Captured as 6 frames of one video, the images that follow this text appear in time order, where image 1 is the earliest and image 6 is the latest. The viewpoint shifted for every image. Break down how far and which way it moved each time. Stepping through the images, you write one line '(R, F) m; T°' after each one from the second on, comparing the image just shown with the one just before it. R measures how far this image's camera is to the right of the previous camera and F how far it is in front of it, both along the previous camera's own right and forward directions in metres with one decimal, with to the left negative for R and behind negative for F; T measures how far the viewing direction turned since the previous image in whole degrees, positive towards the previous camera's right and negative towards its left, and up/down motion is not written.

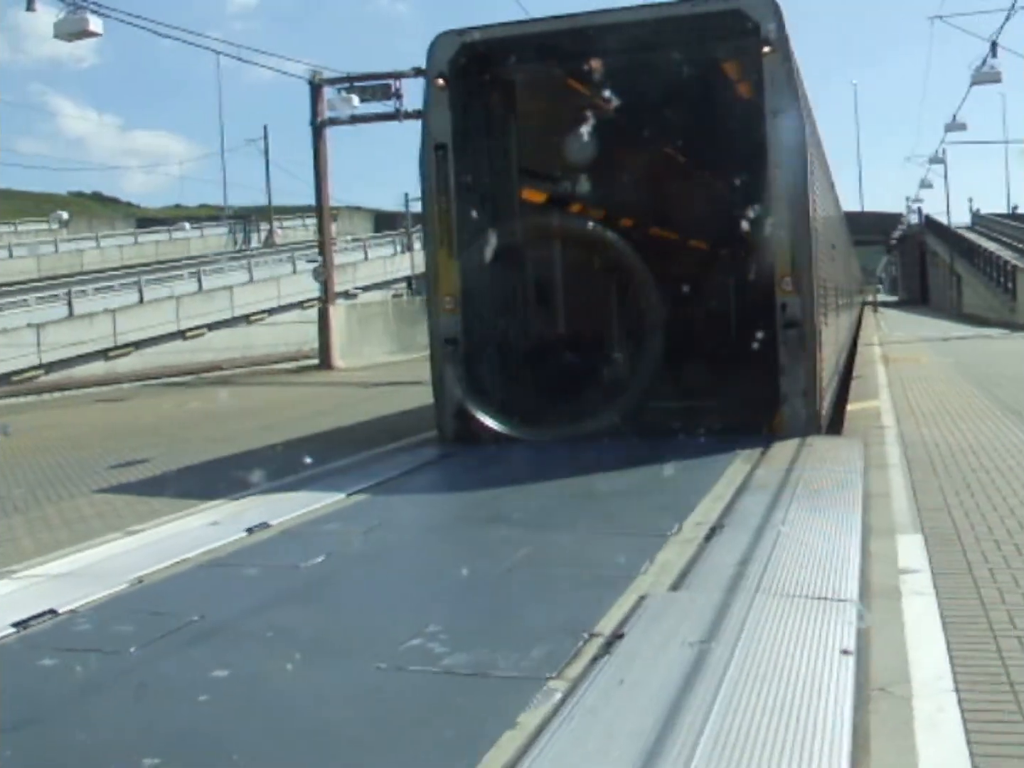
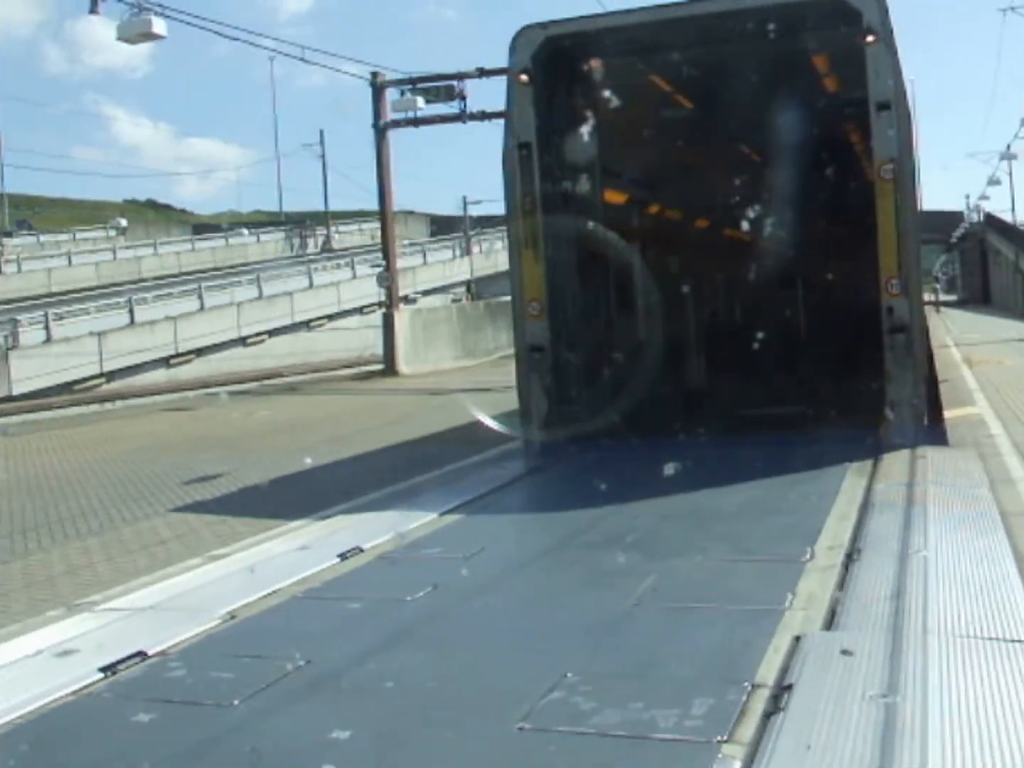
(-0.3, +0.6) m; -2°
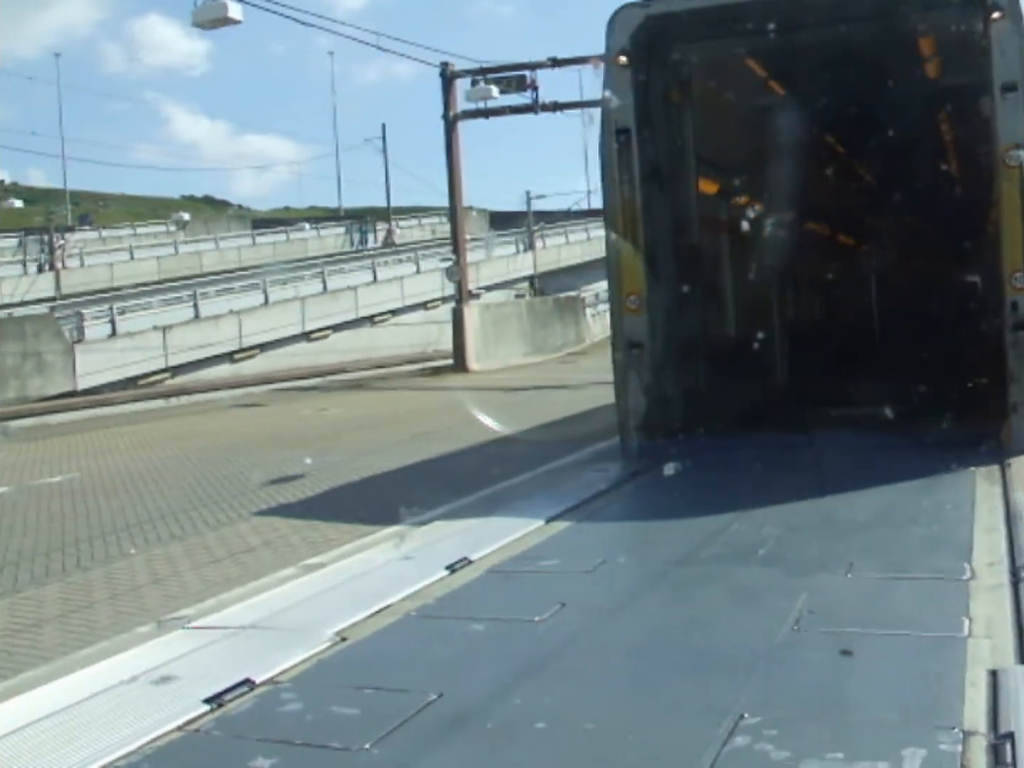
(-0.3, +0.6) m; -2°
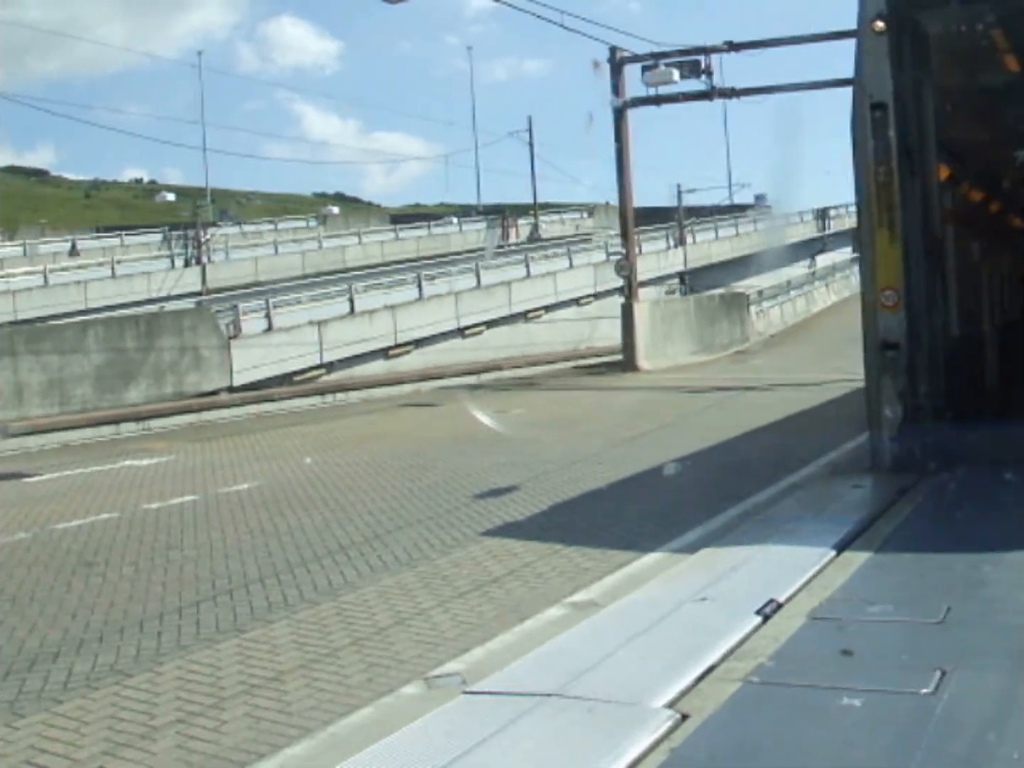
(-0.7, +1.3) m; -4°
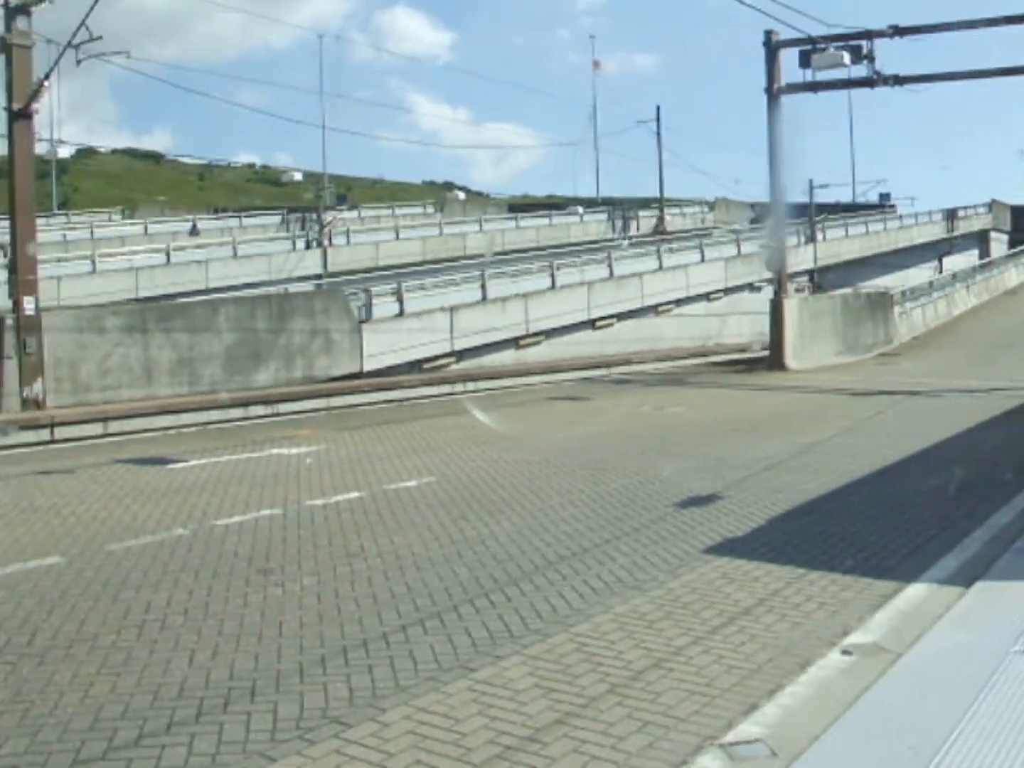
(-0.6, +1.1) m; -3°
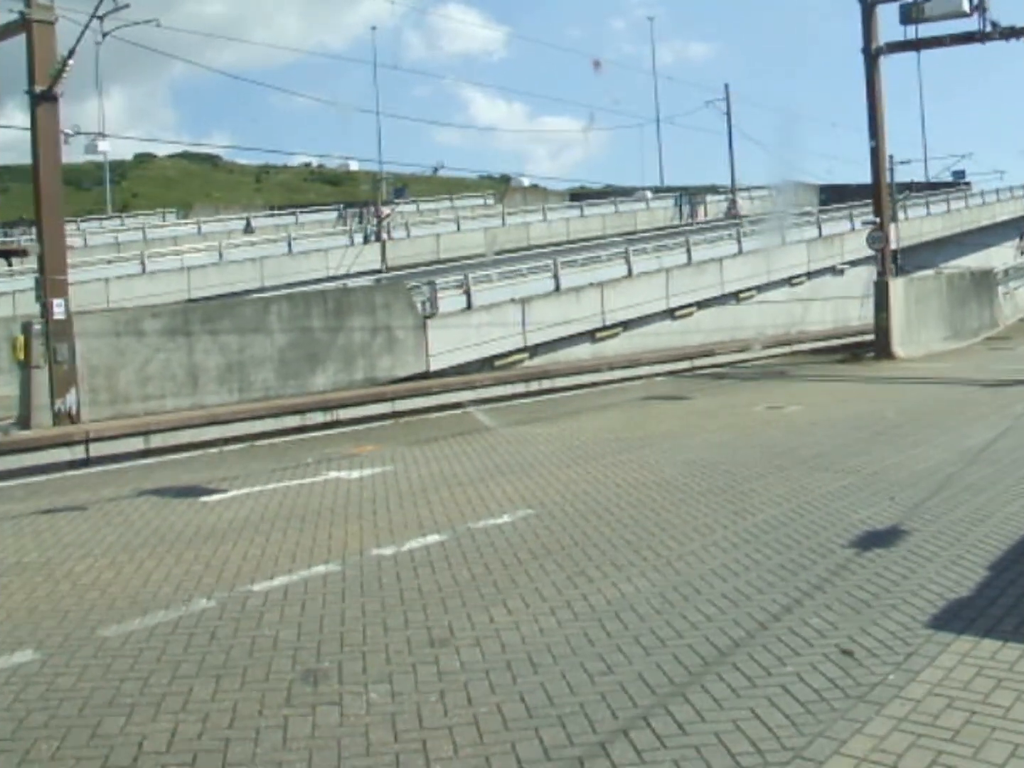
(-0.2, +2.2) m; -2°
